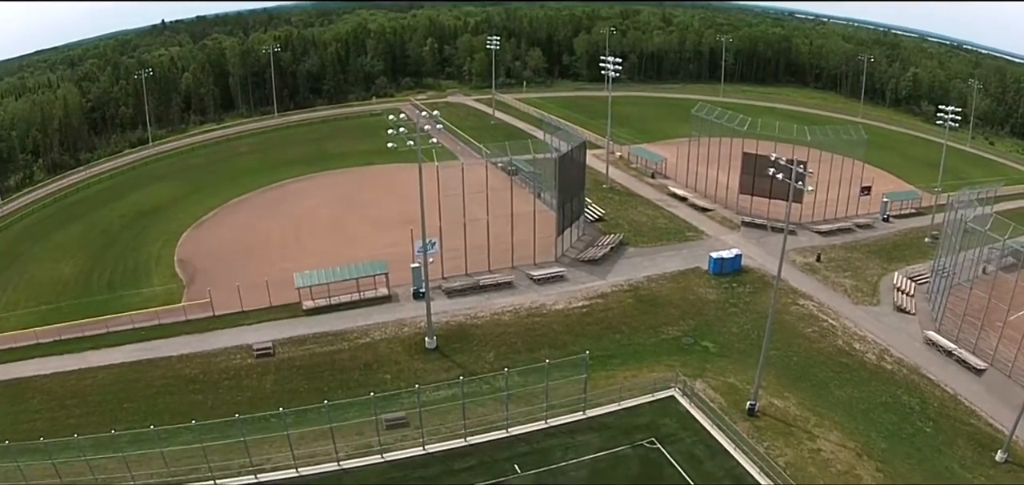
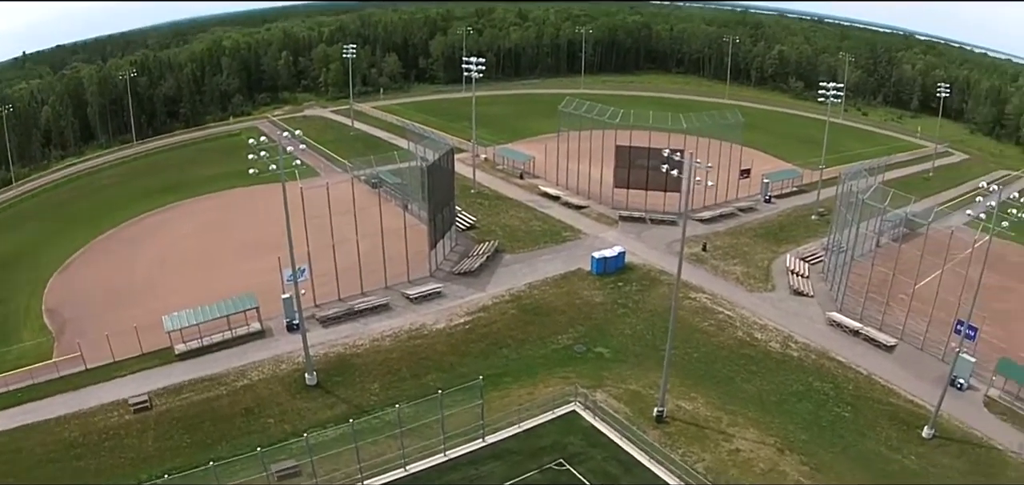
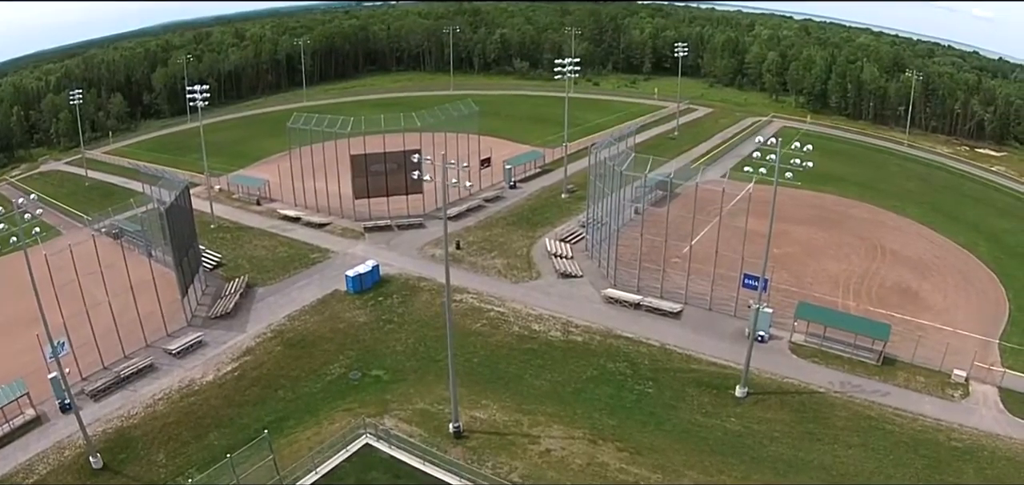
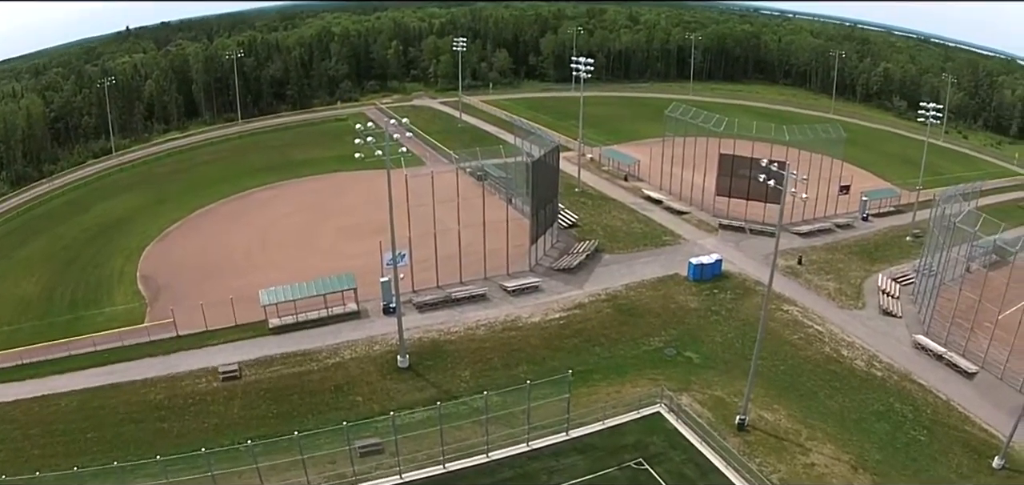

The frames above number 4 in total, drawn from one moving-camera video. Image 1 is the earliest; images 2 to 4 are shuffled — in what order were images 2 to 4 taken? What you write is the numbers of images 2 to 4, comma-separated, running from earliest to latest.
4, 2, 3
